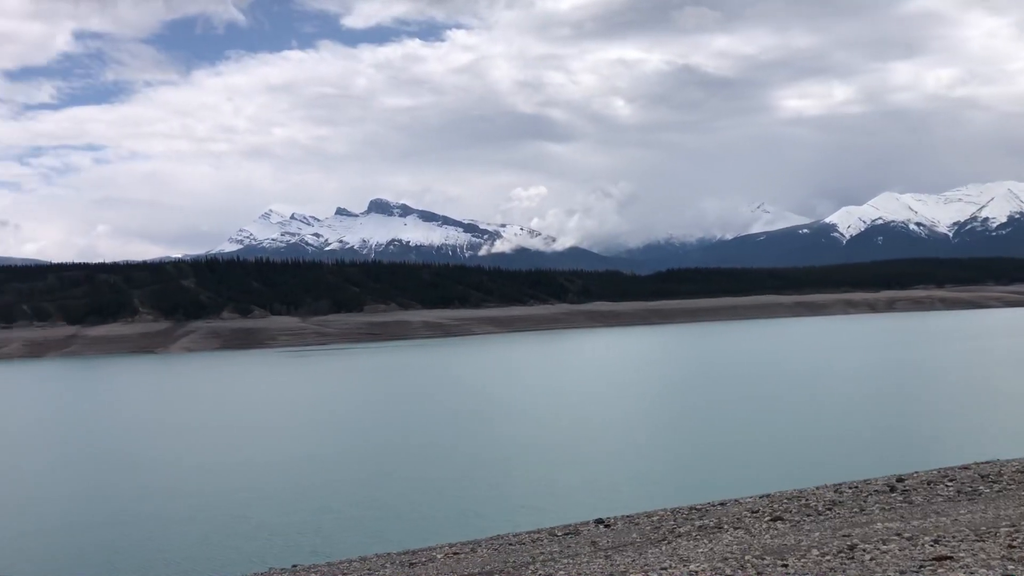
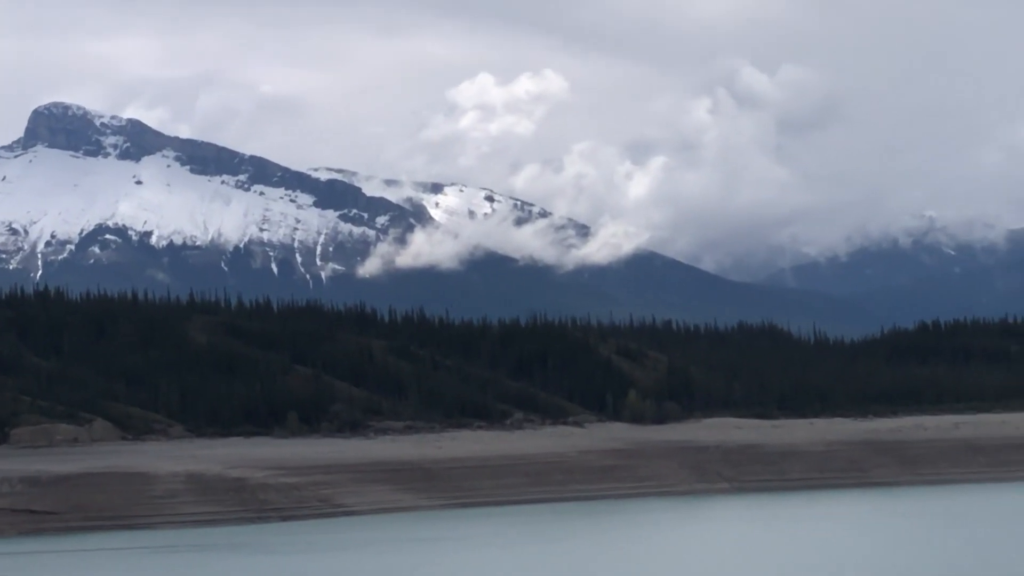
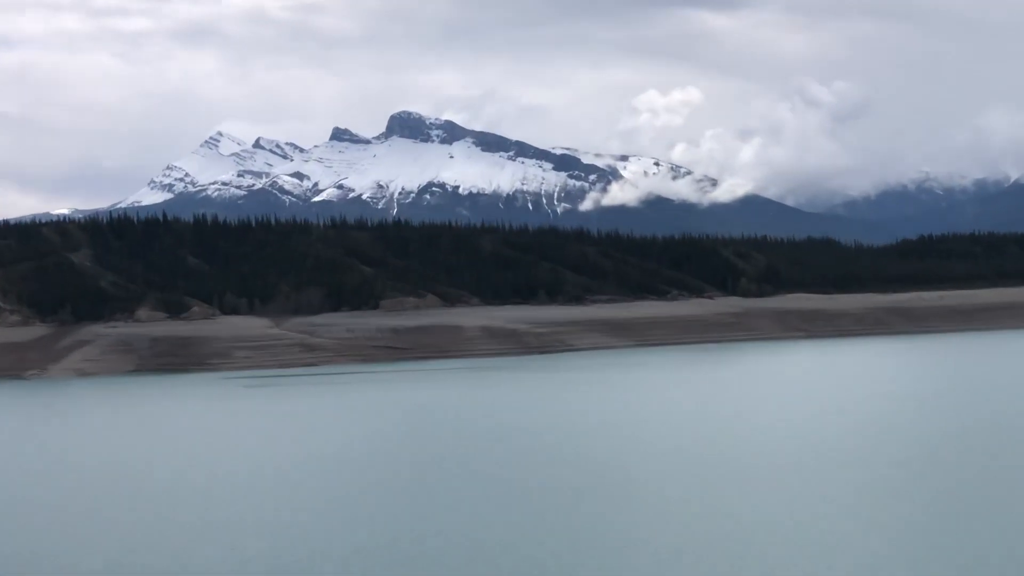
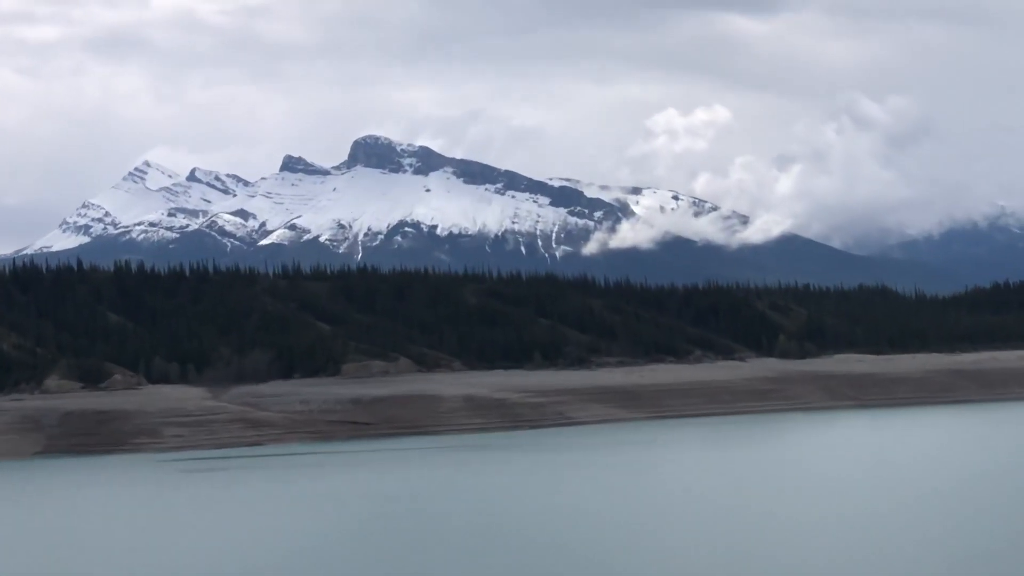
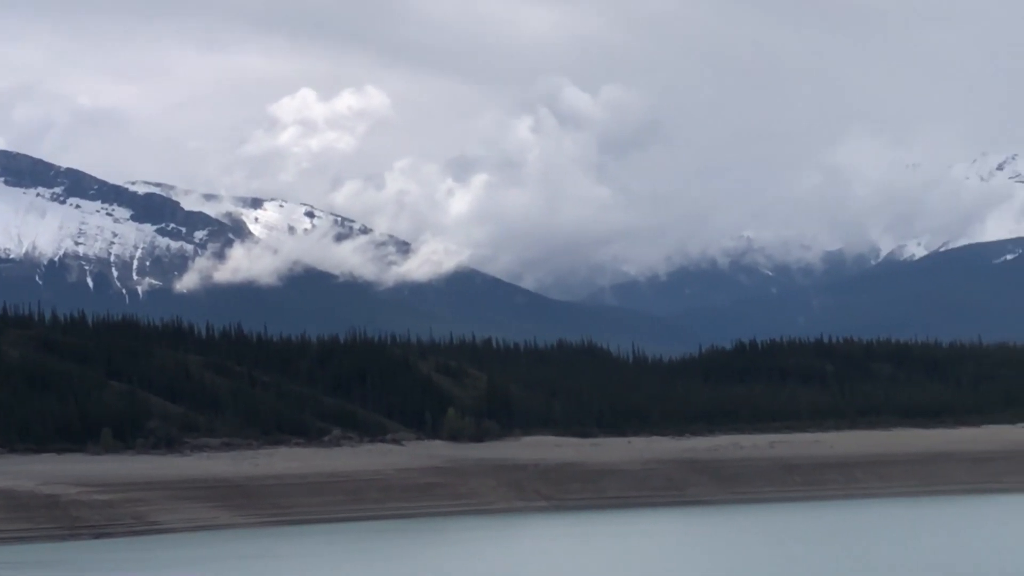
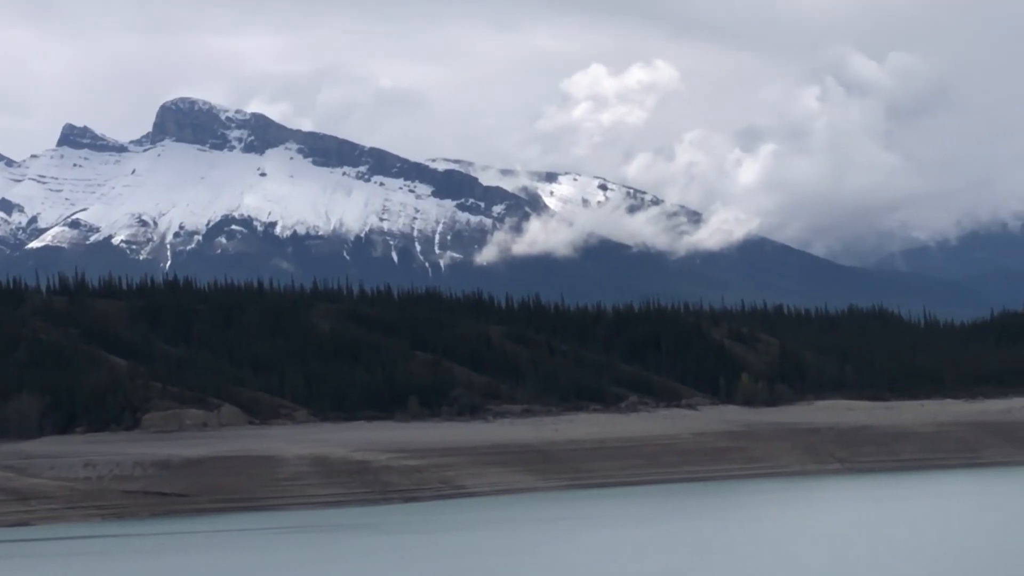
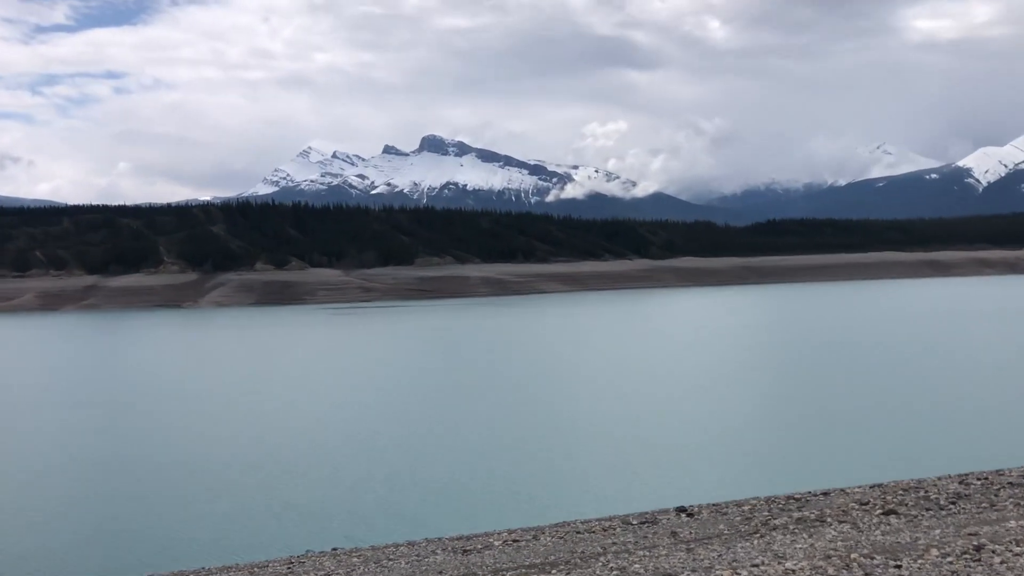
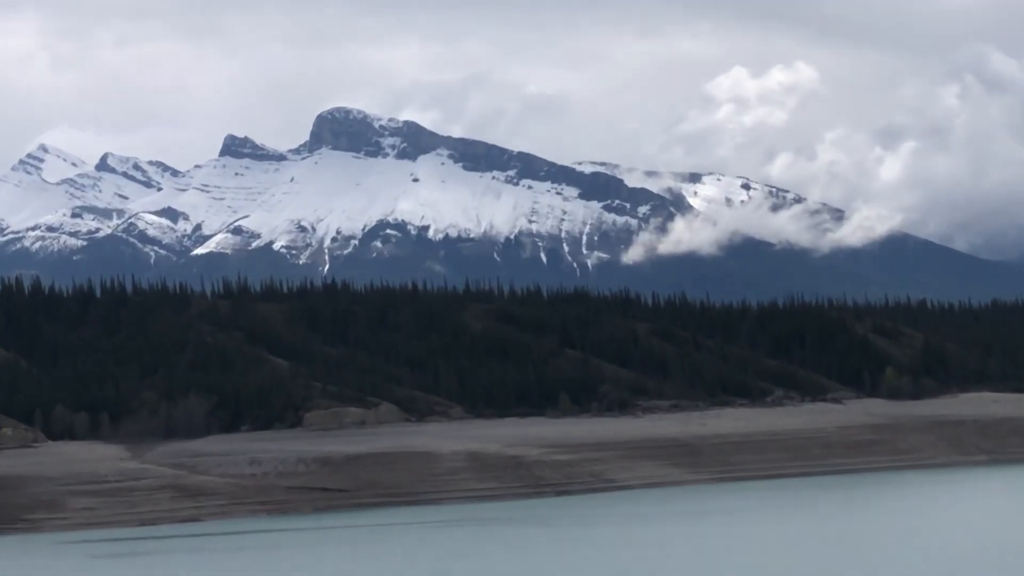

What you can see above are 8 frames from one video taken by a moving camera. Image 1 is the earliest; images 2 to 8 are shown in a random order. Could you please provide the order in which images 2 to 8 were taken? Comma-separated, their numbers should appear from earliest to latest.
7, 3, 4, 8, 6, 2, 5
